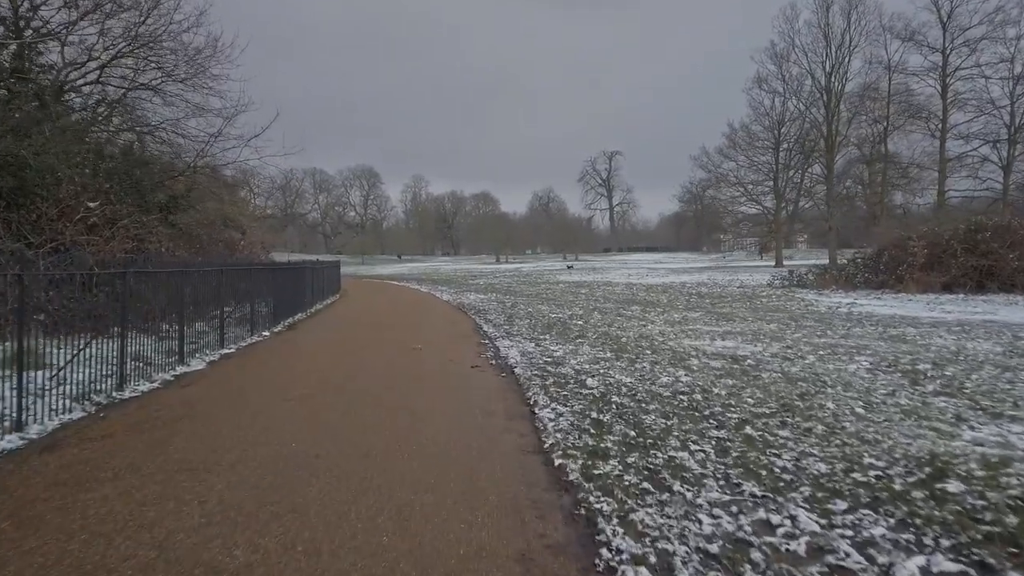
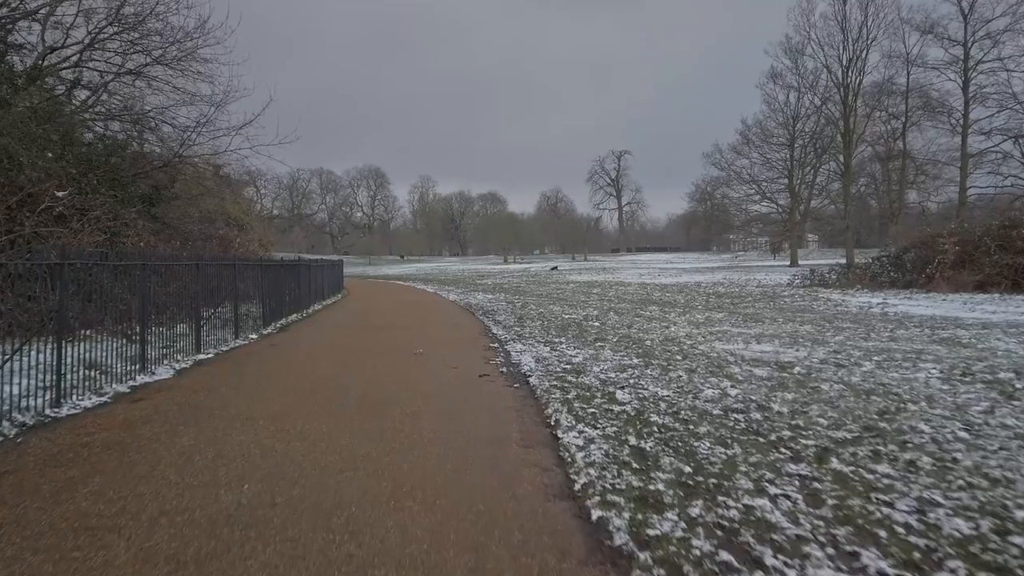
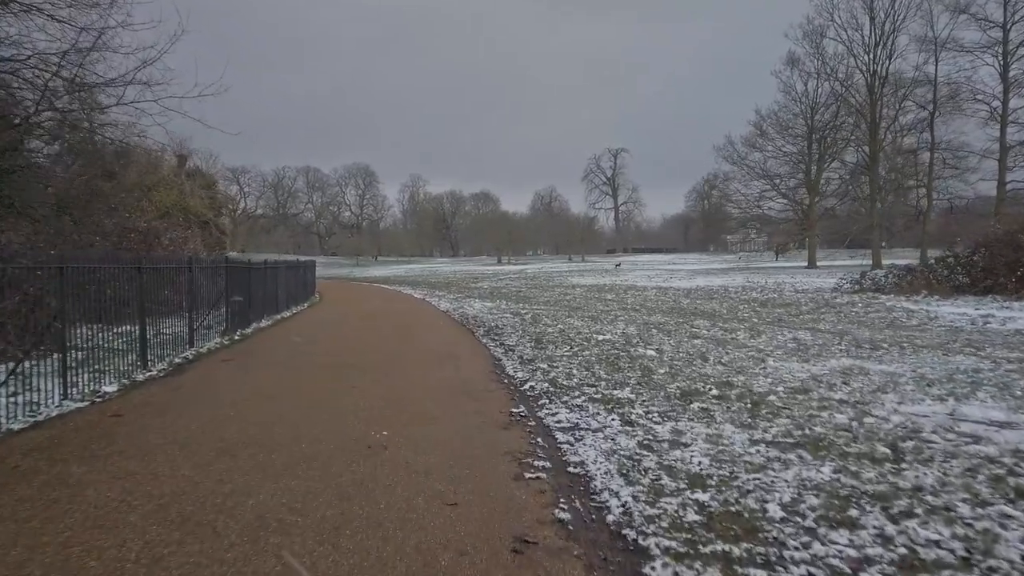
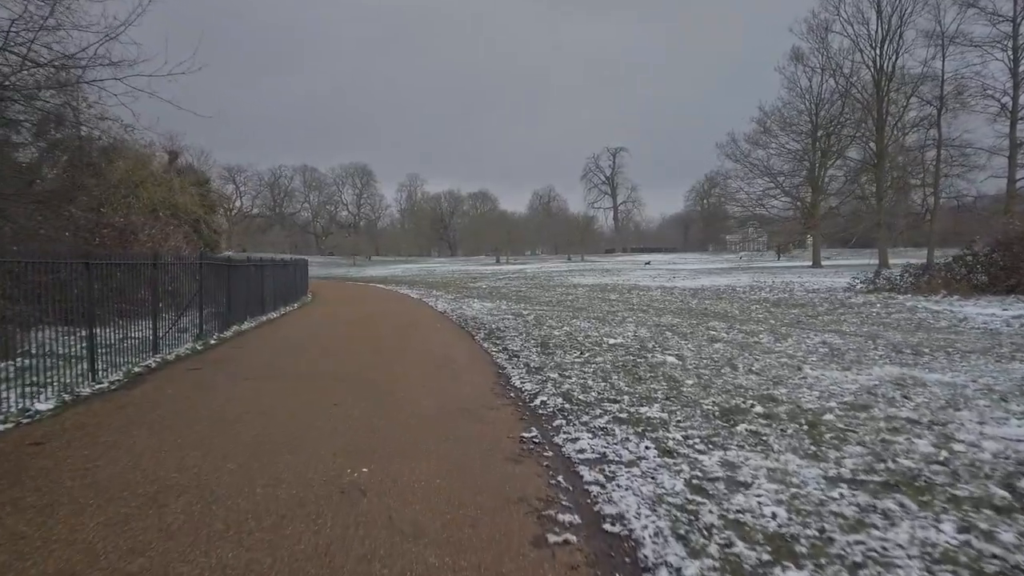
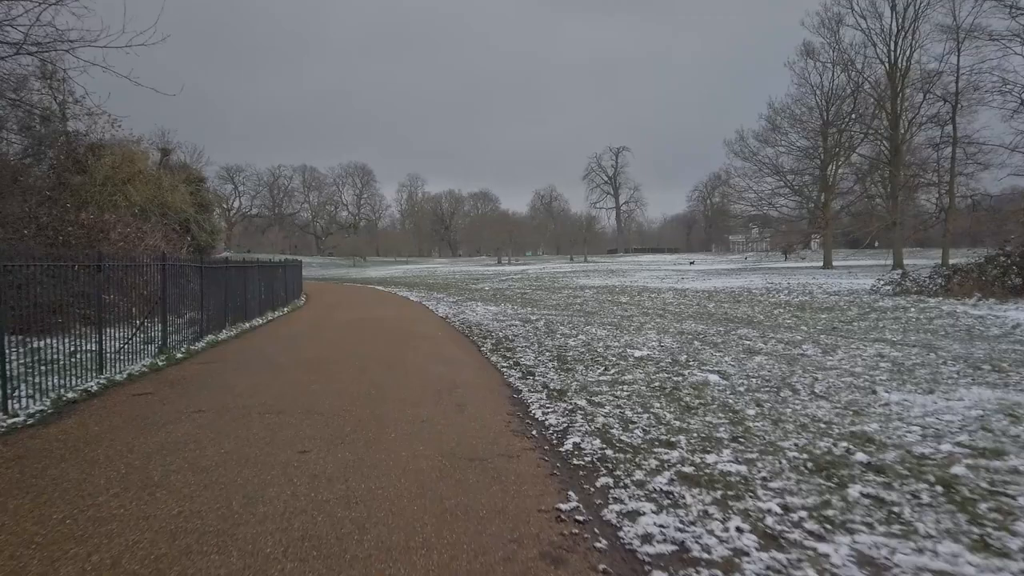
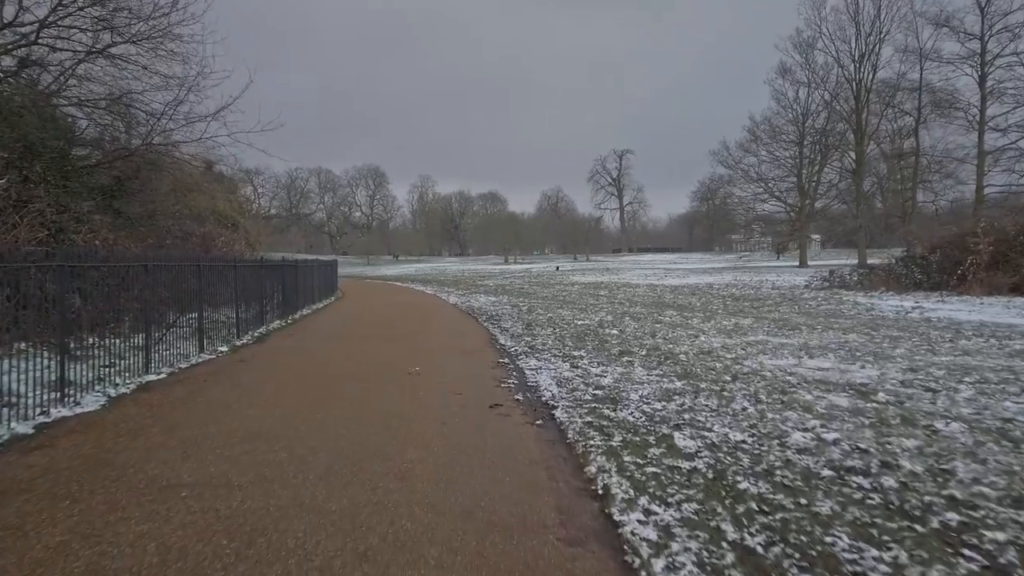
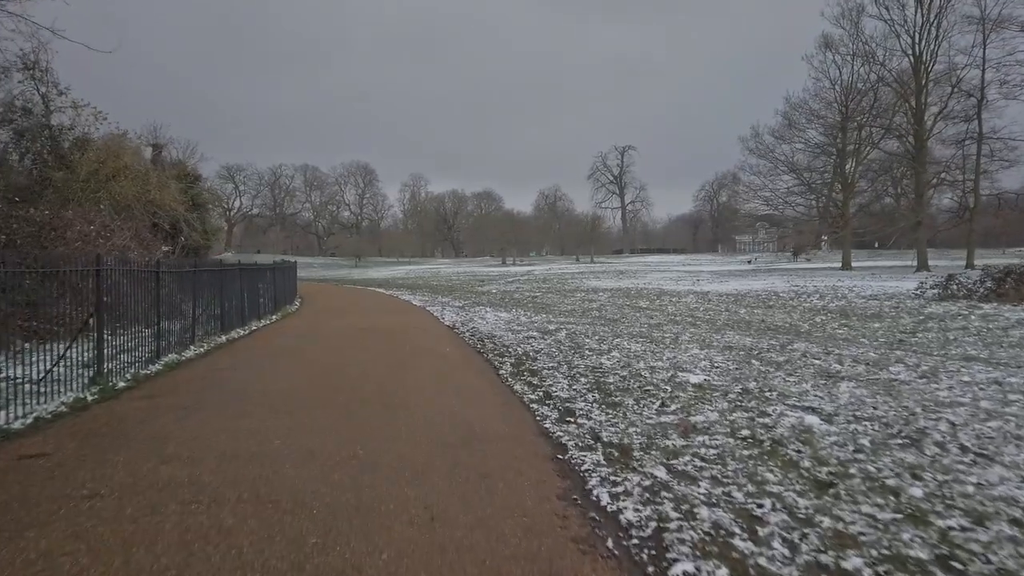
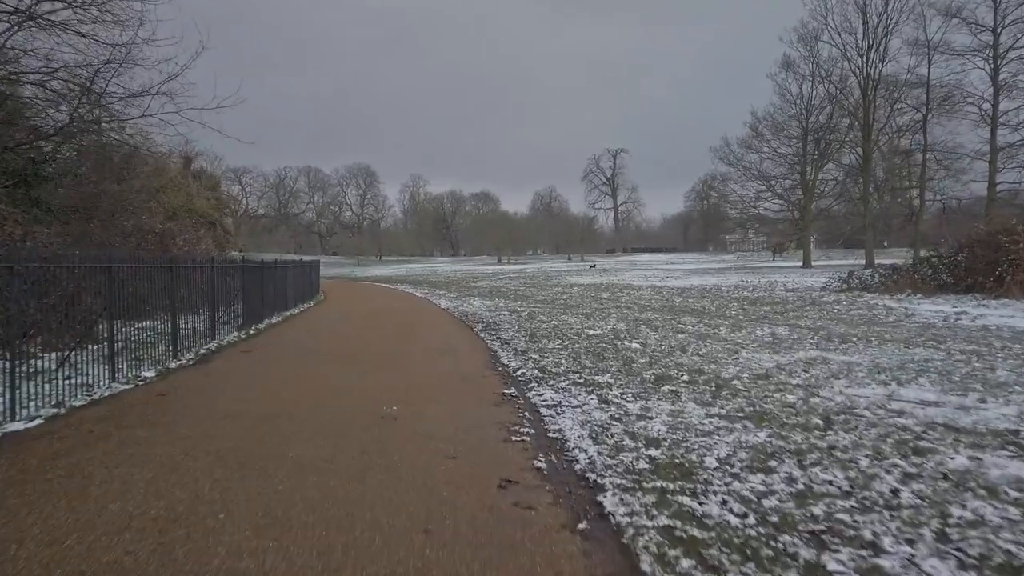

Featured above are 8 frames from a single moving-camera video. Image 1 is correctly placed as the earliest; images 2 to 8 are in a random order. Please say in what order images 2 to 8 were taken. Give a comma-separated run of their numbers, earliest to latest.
2, 6, 8, 3, 4, 5, 7
